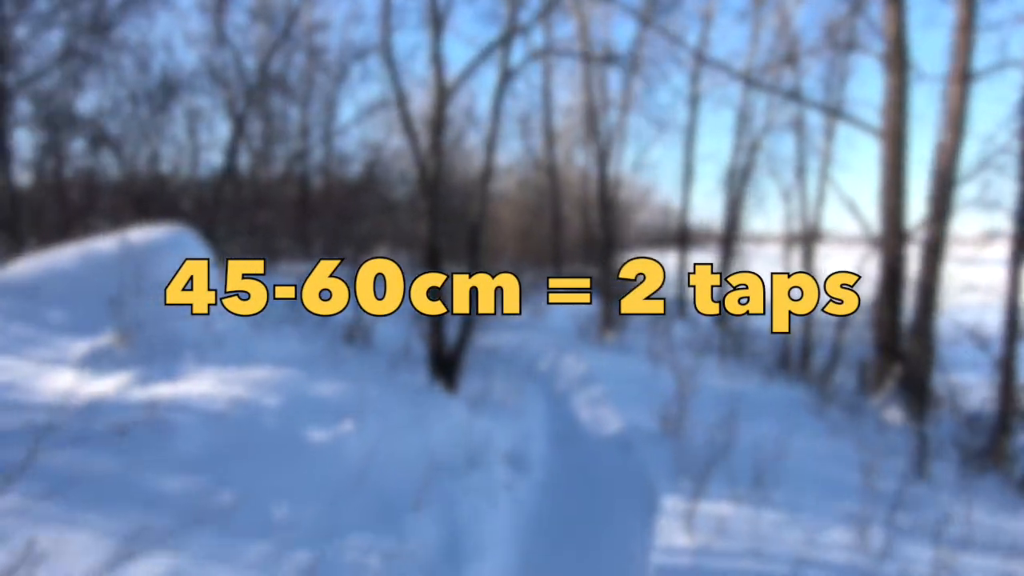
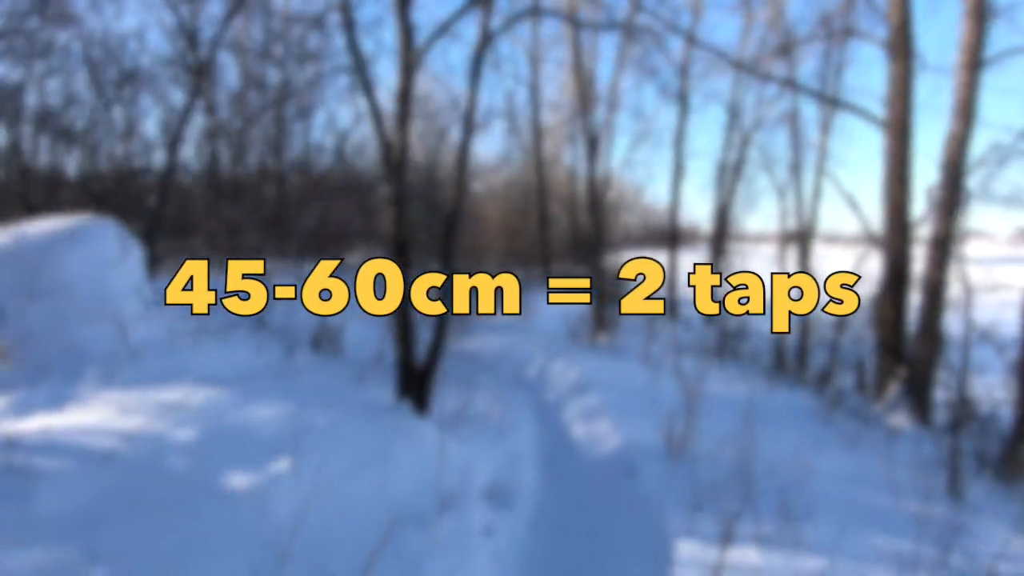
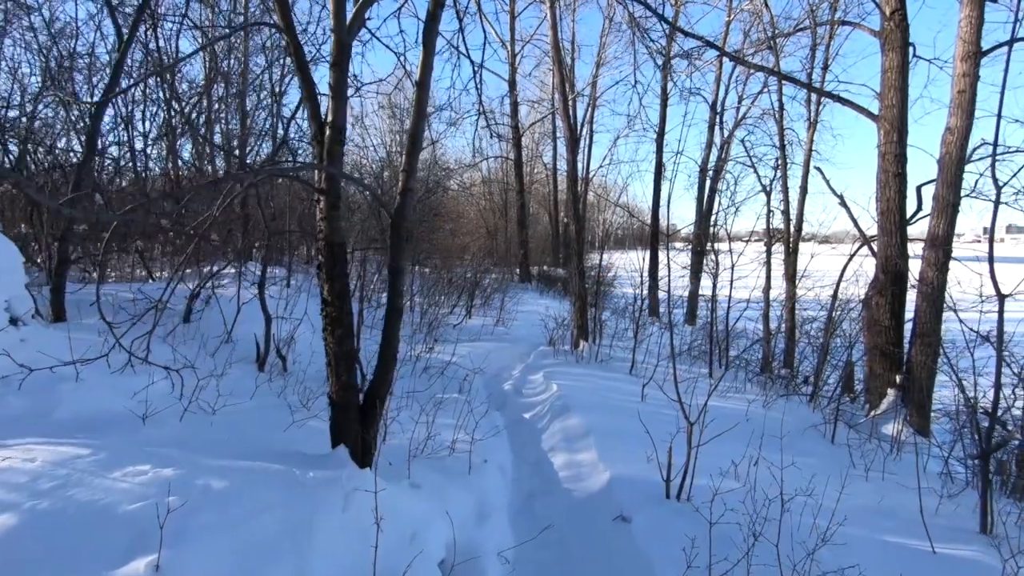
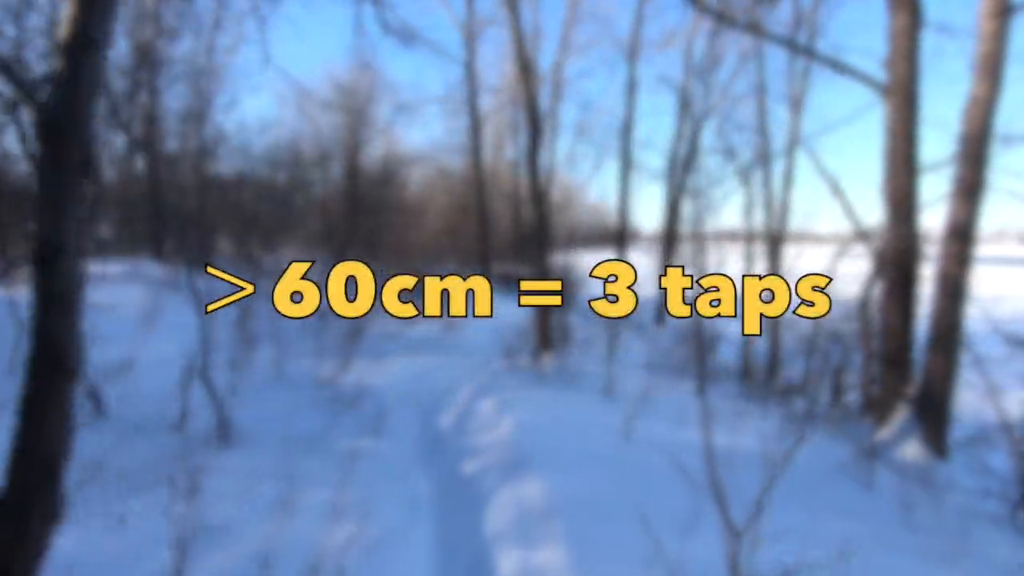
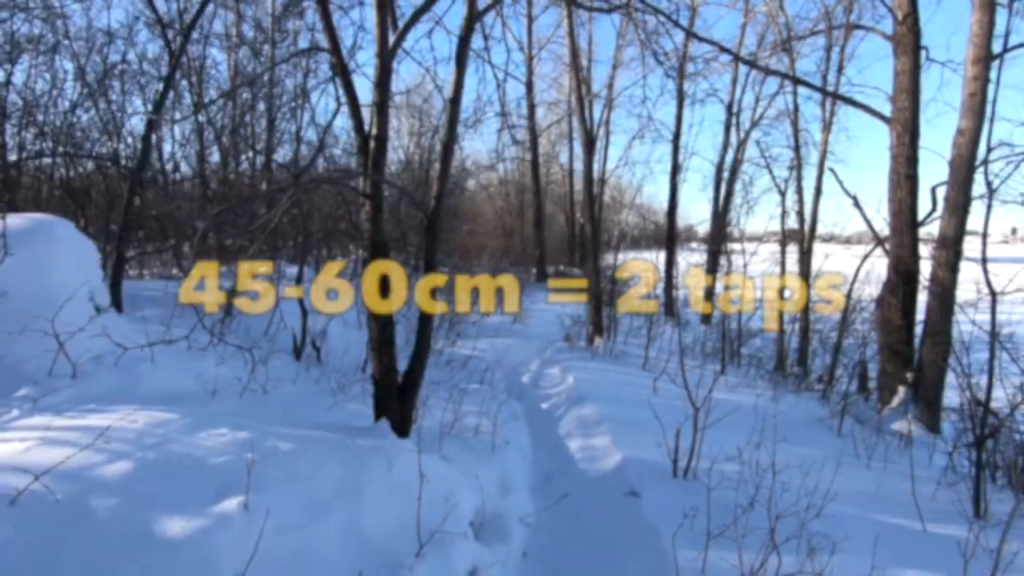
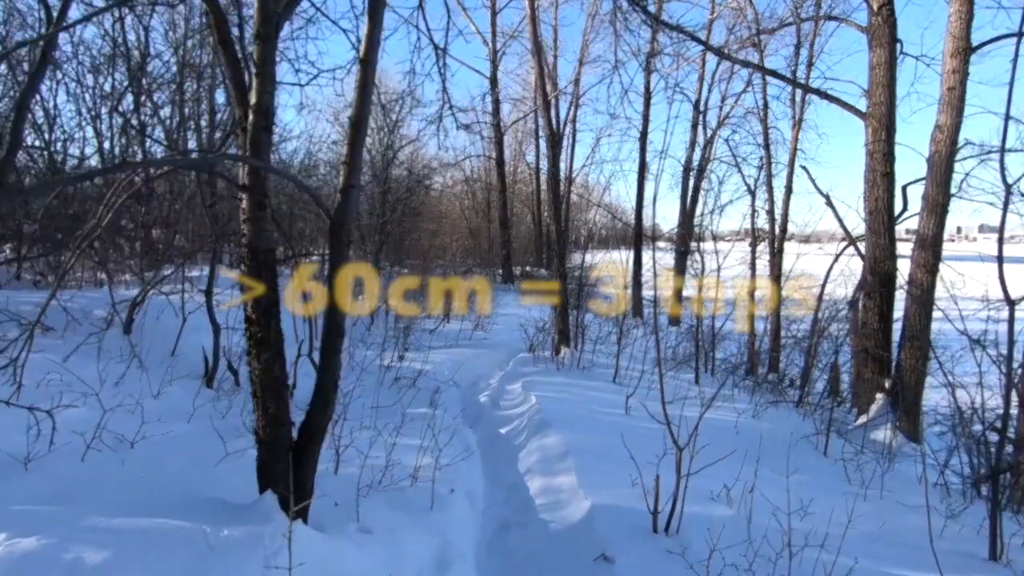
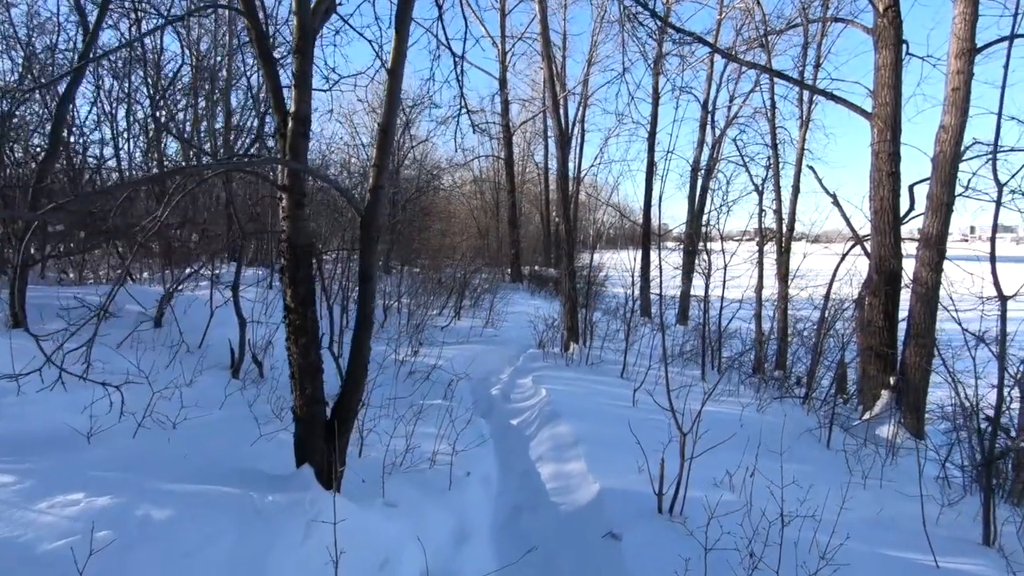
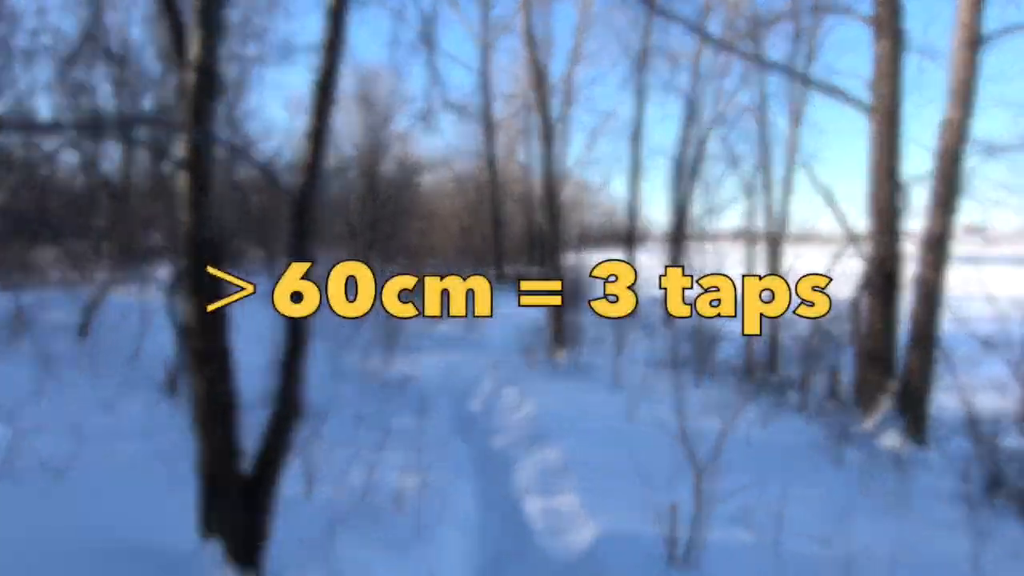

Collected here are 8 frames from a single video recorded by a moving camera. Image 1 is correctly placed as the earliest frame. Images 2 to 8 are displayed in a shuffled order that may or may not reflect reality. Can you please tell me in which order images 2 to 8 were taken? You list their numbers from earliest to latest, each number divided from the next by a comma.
2, 5, 3, 7, 6, 8, 4
